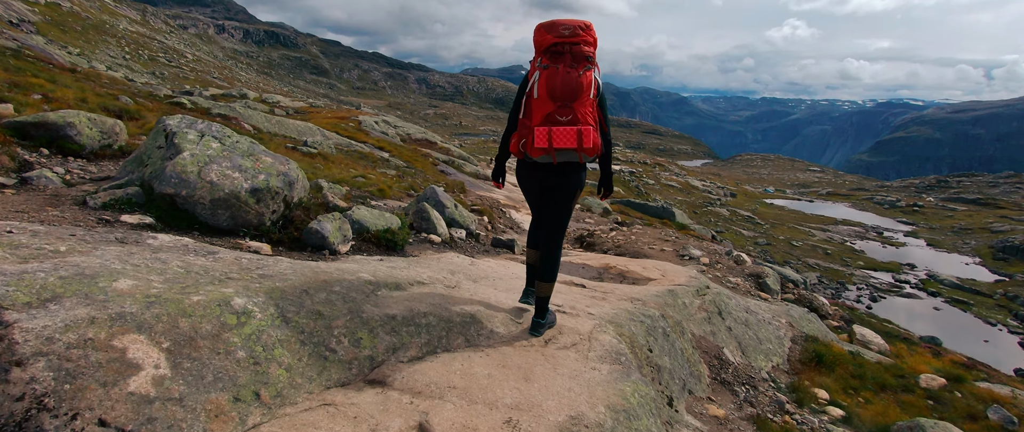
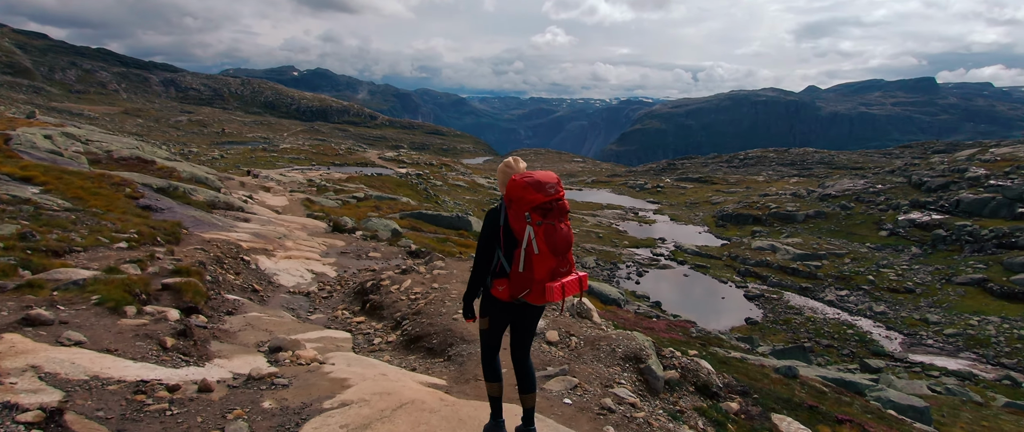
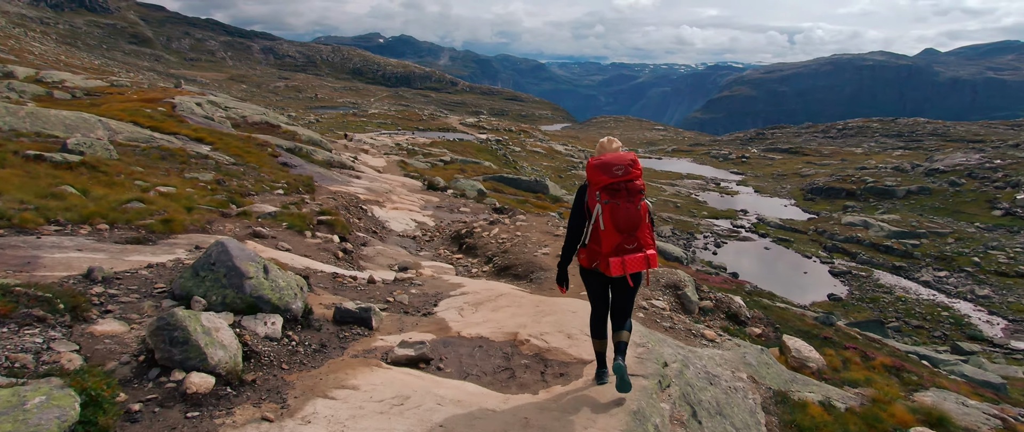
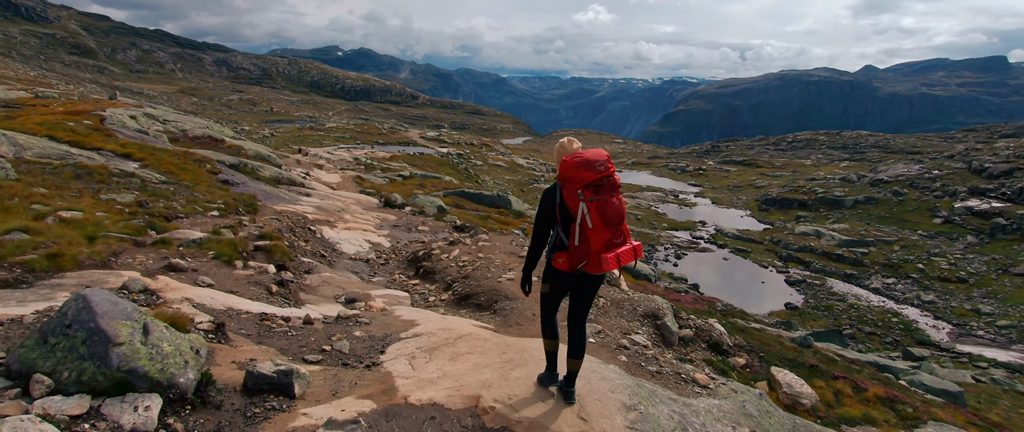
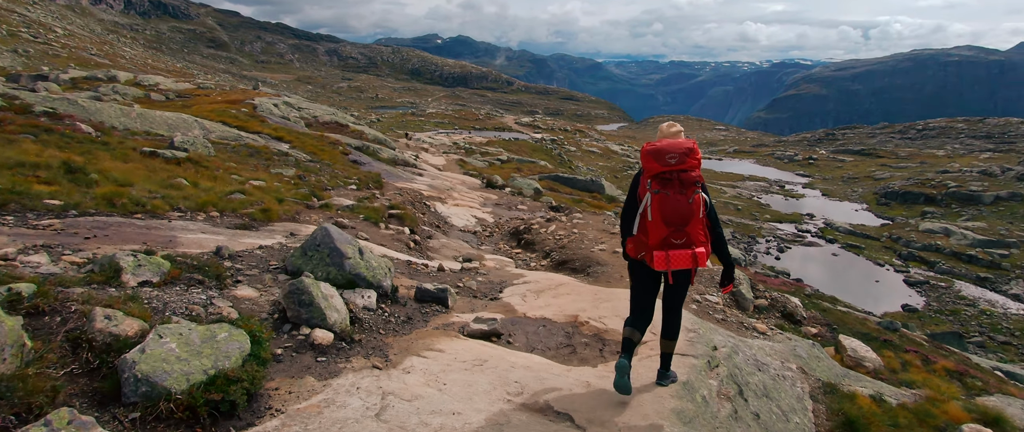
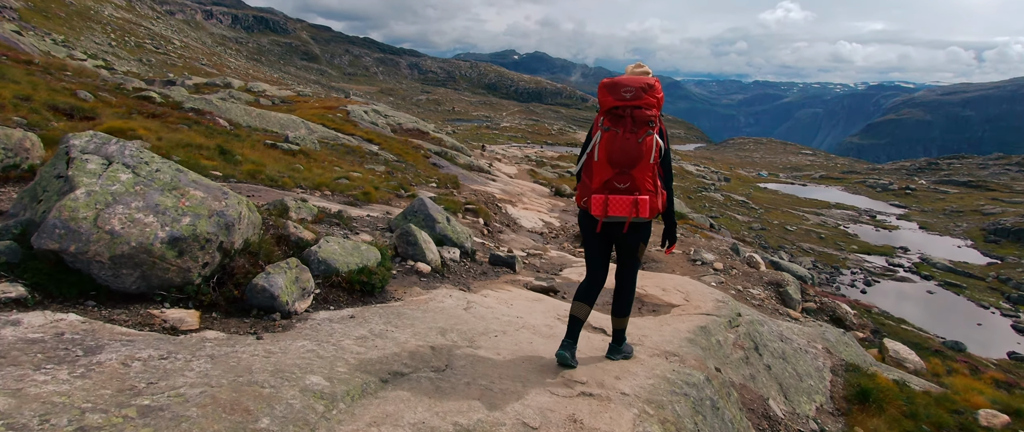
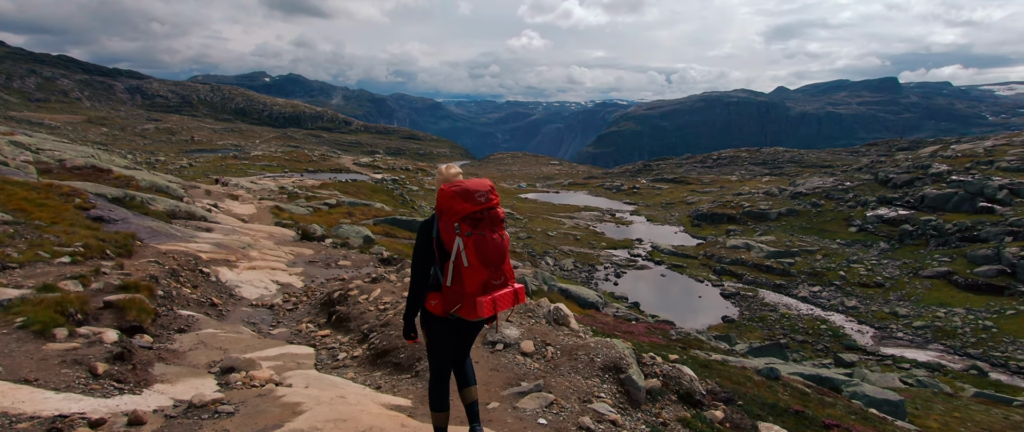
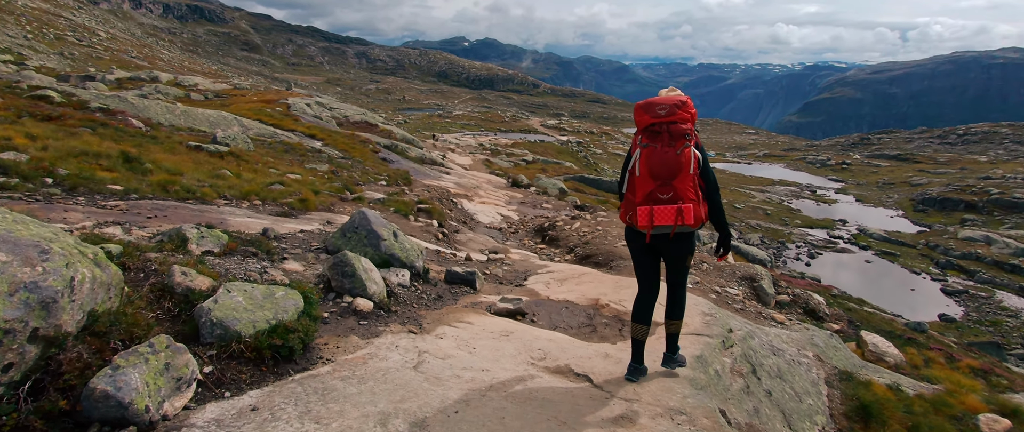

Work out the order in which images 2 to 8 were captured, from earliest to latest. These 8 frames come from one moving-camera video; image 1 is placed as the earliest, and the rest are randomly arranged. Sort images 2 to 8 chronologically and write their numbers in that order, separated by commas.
6, 8, 5, 3, 4, 2, 7
